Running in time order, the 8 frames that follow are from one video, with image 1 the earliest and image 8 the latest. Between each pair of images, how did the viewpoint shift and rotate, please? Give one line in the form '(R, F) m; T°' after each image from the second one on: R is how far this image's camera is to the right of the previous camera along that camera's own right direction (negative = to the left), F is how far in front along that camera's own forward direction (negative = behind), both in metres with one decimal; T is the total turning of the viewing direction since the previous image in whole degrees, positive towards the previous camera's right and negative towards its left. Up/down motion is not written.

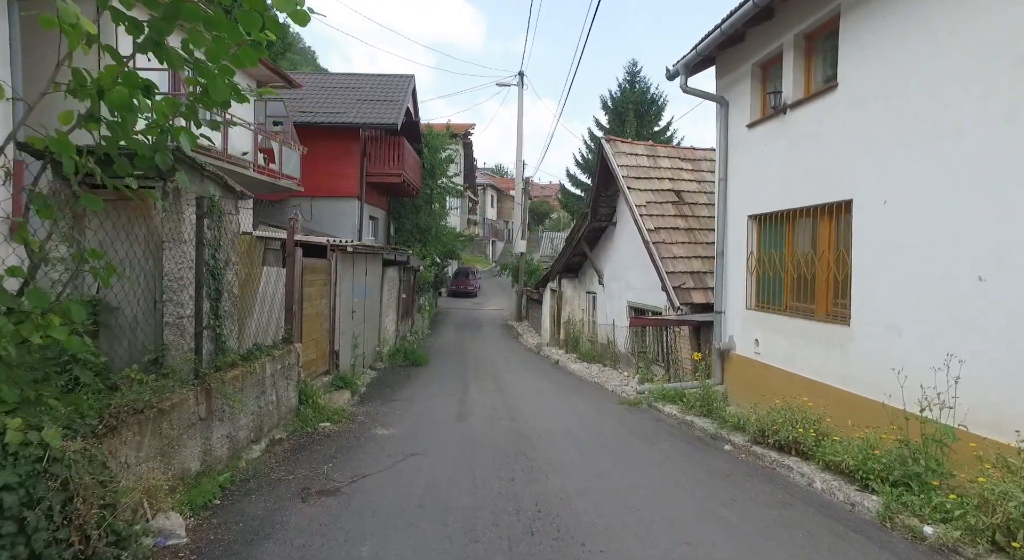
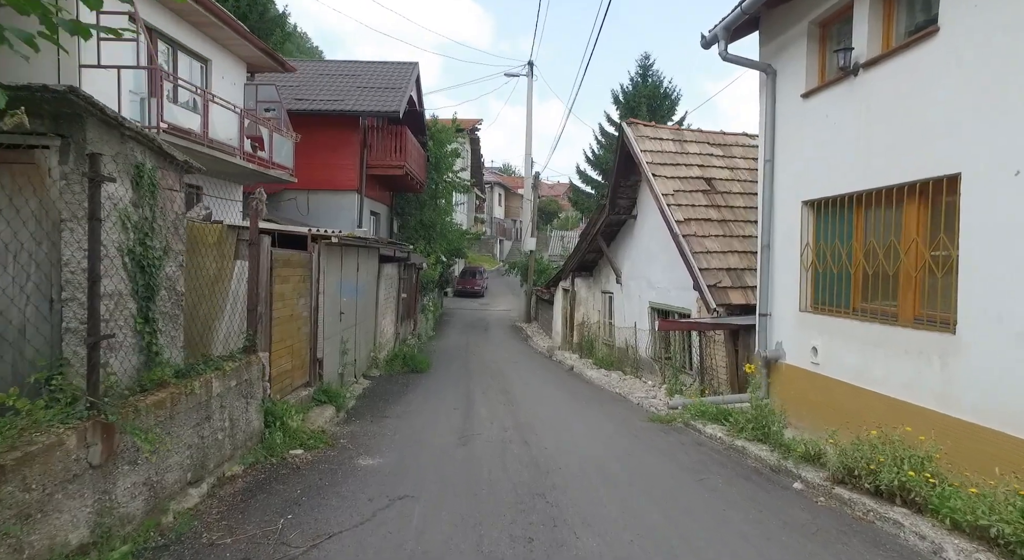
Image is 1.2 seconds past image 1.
(-0.1, +1.3) m; -1°
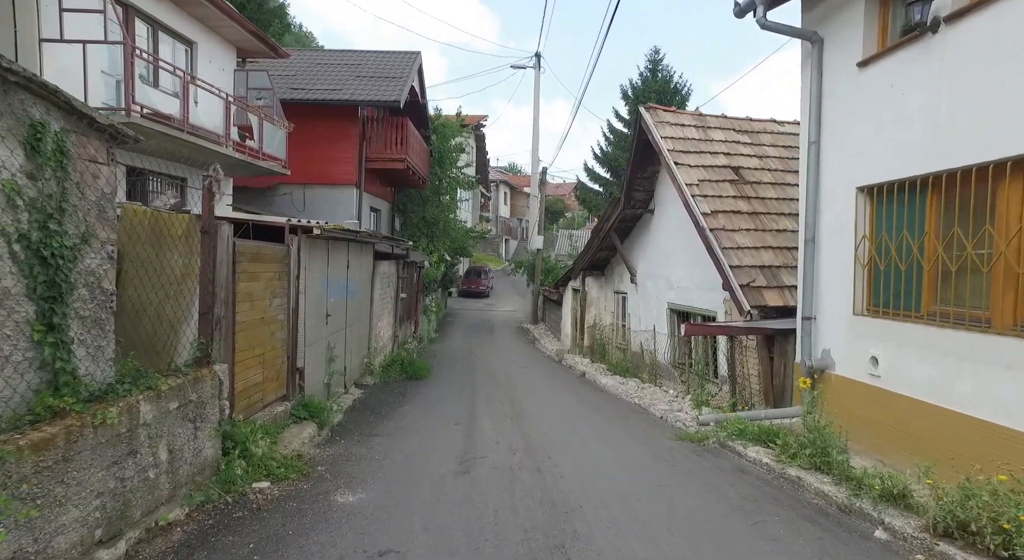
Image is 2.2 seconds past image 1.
(0.0, +1.0) m; 0°
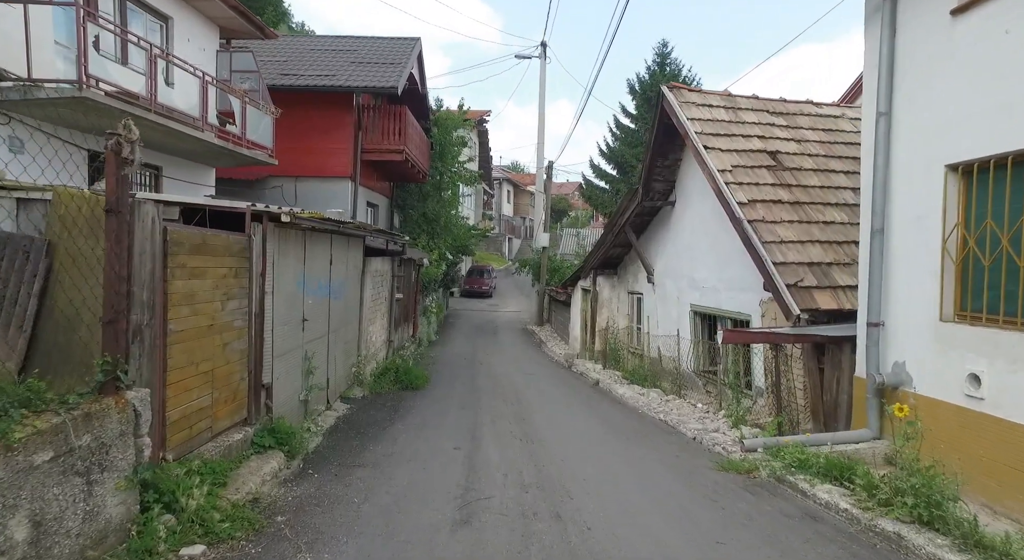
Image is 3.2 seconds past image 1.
(-0.1, +1.2) m; 0°
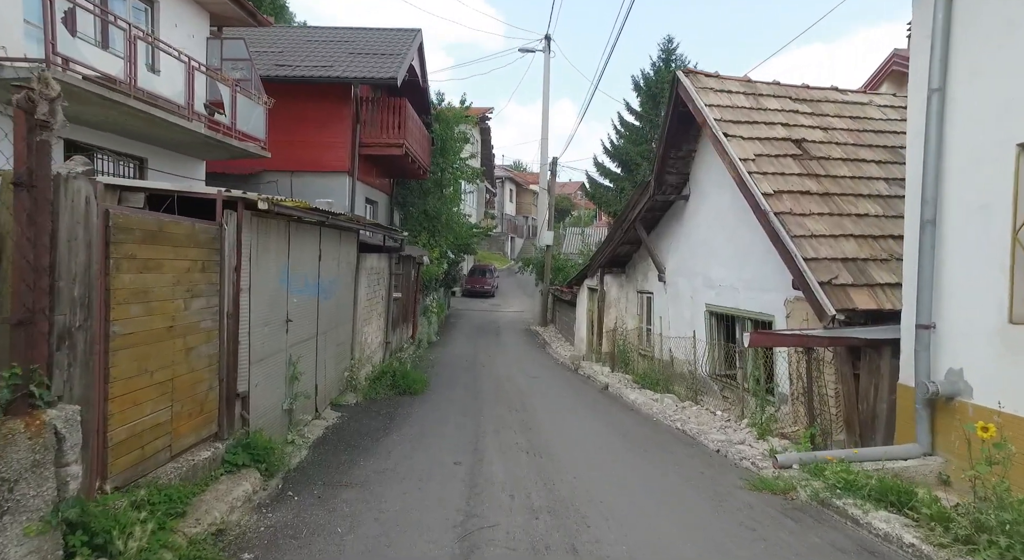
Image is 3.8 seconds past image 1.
(0.0, +0.6) m; 0°
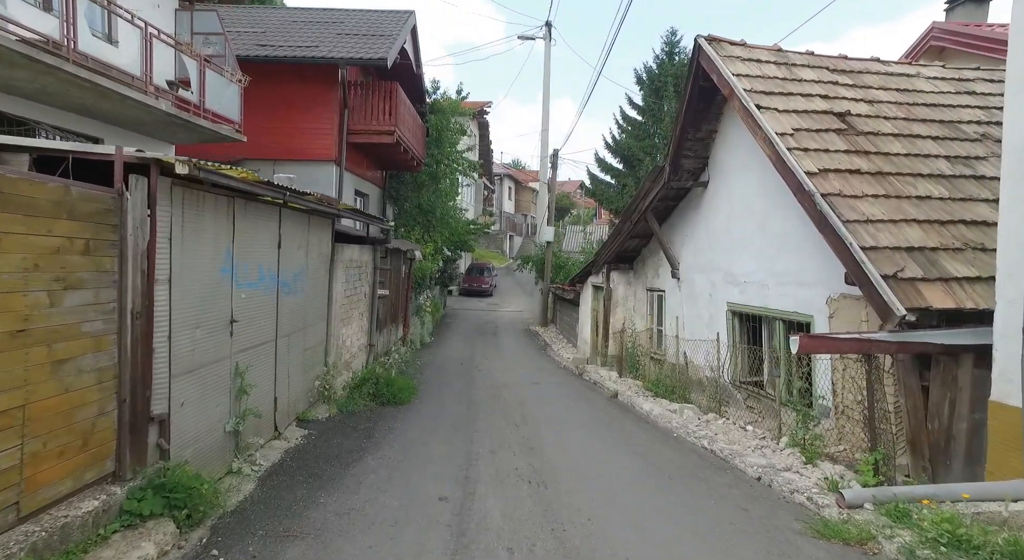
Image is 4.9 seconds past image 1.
(0.0, +1.2) m; 0°
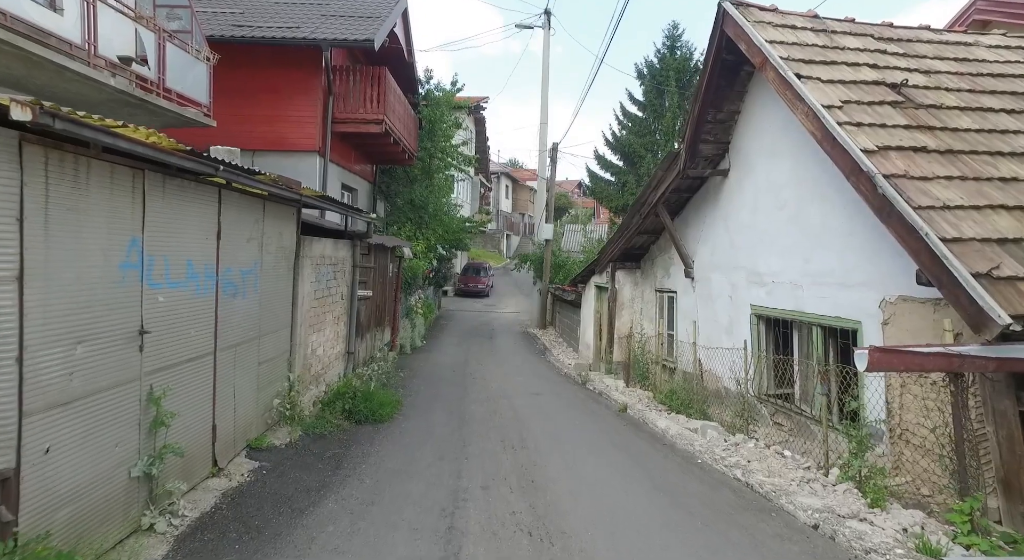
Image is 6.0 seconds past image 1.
(0.0, +1.1) m; 0°
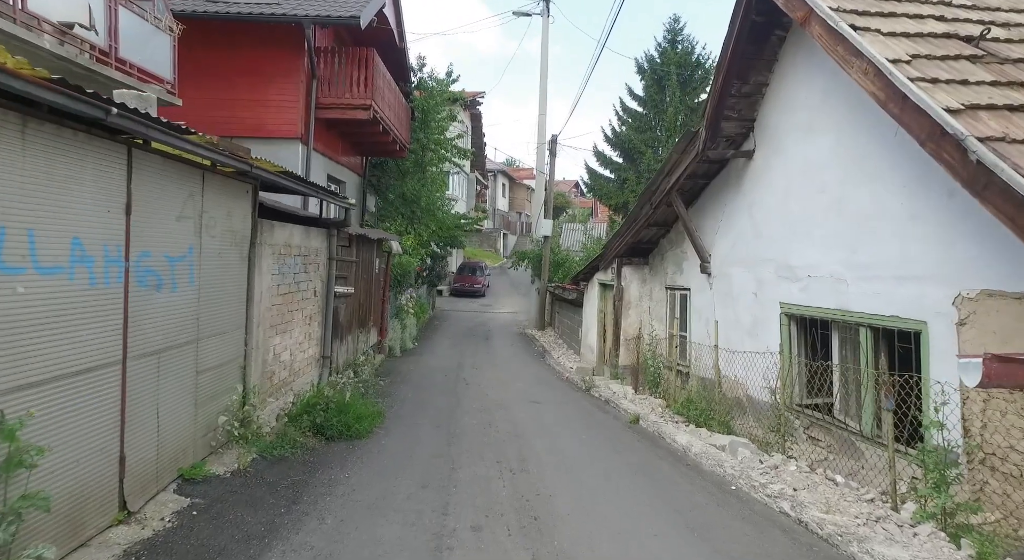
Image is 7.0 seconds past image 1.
(0.0, +1.1) m; 0°
